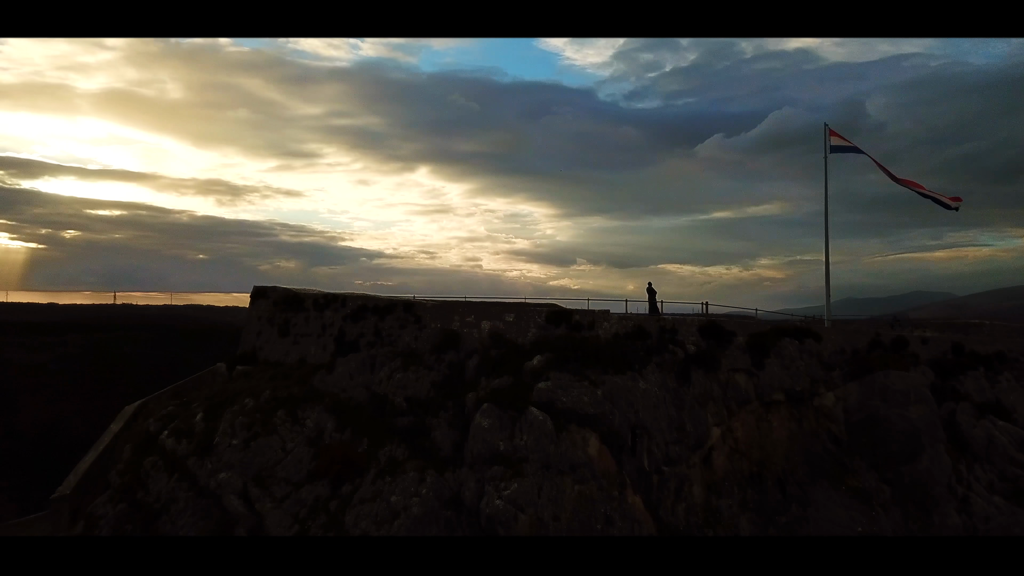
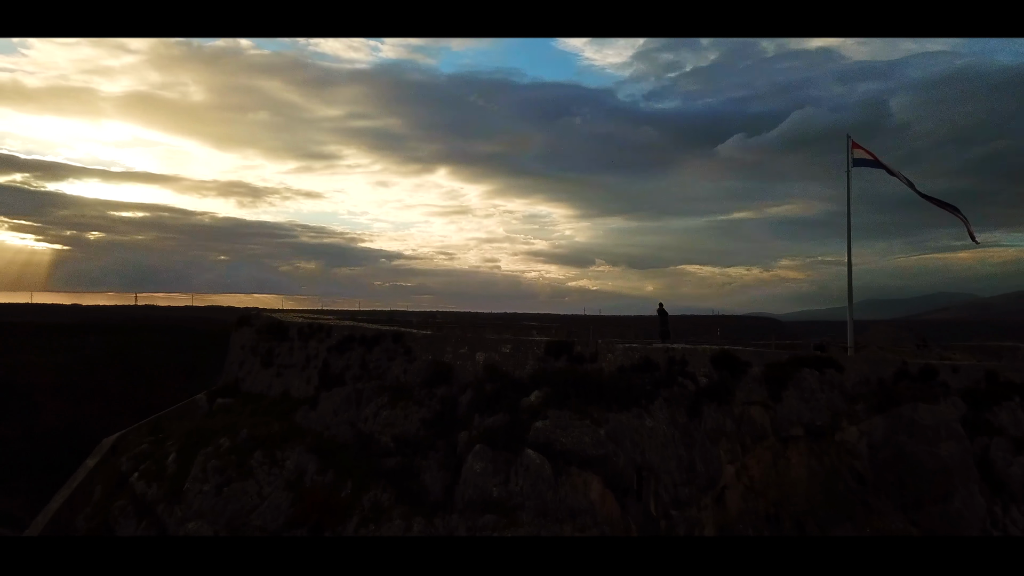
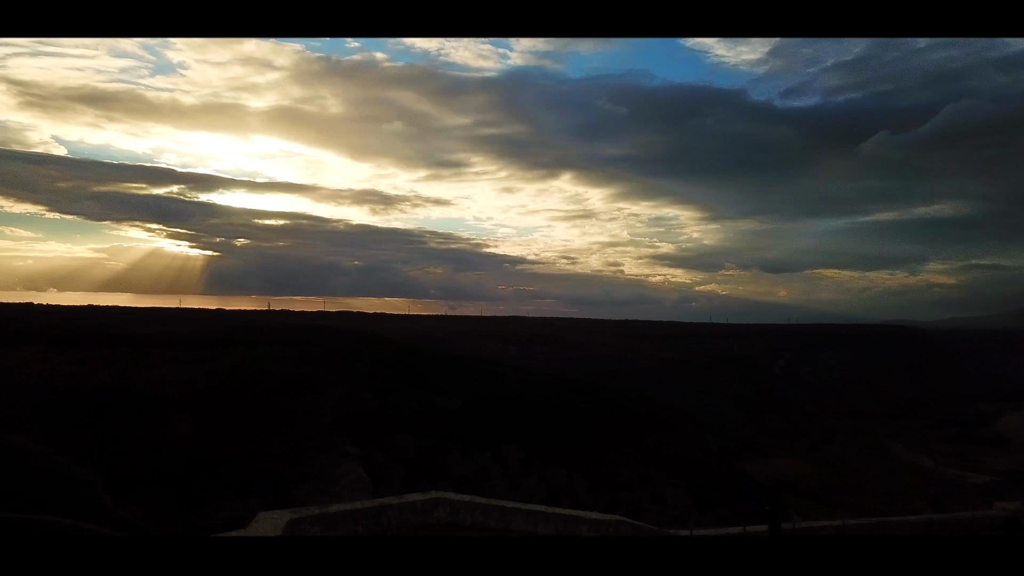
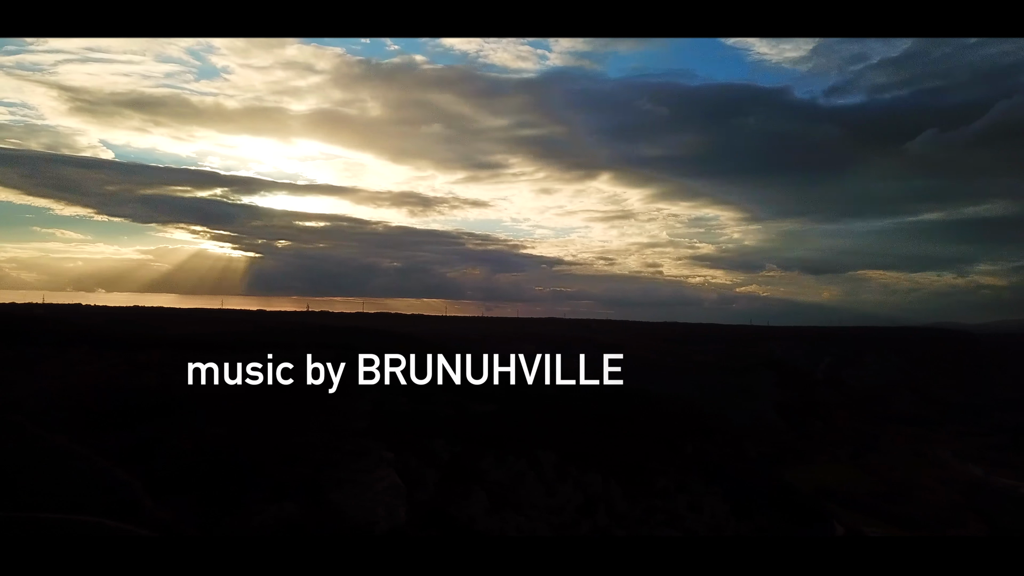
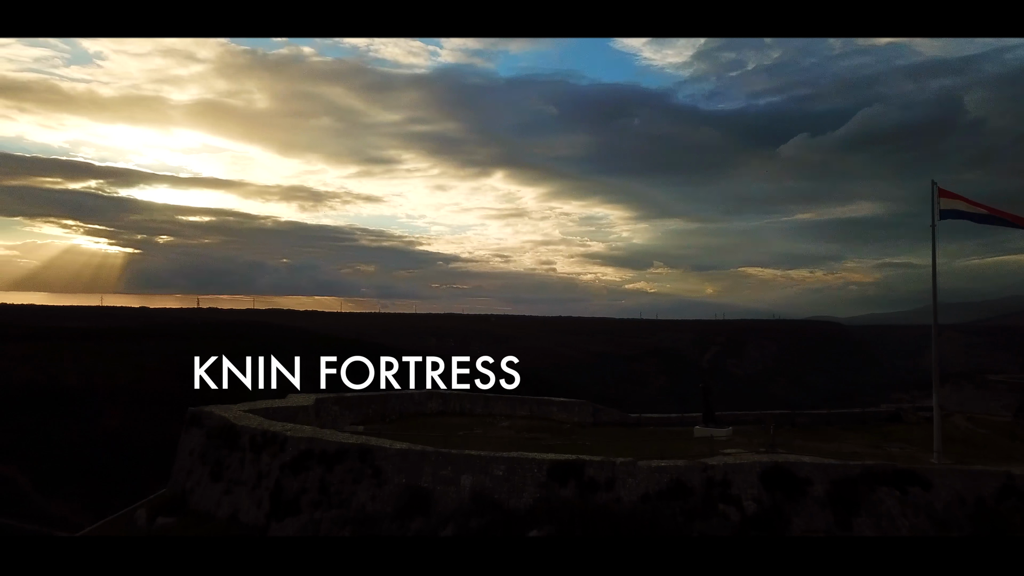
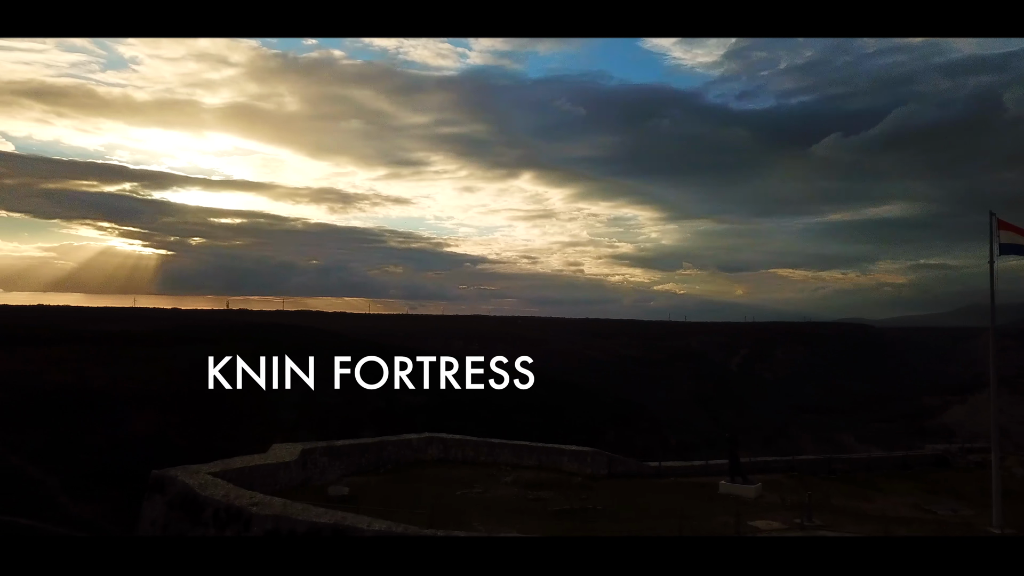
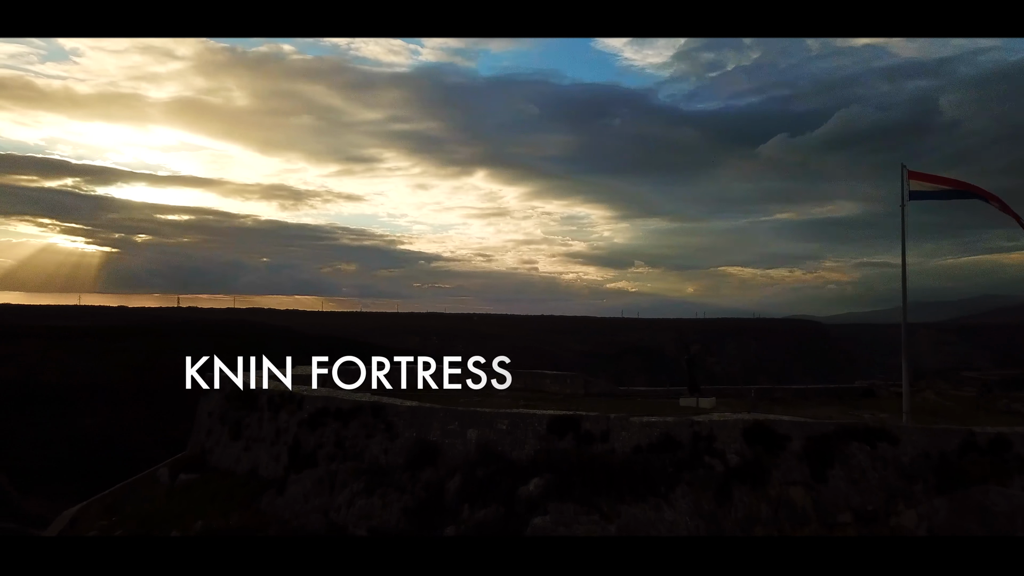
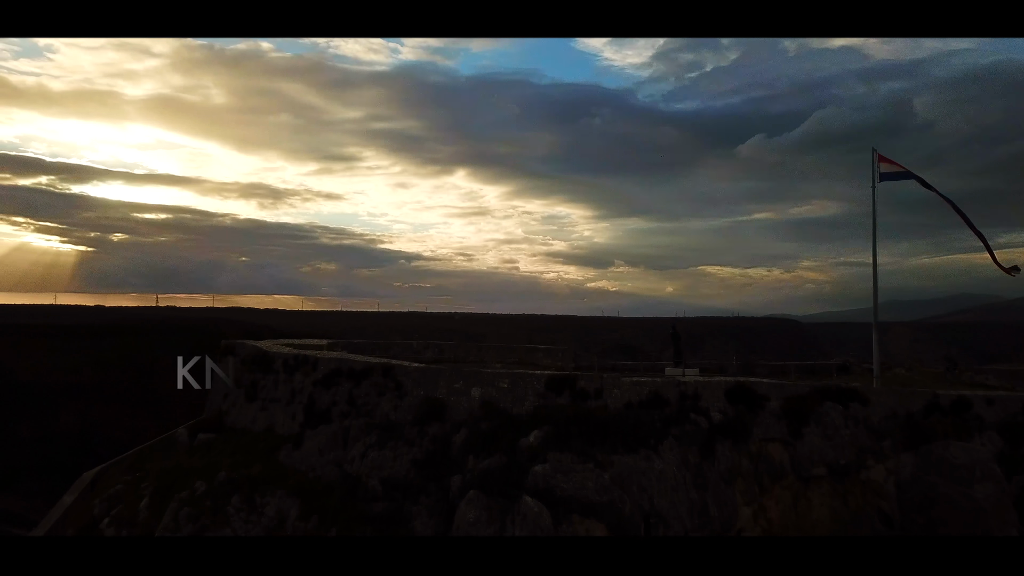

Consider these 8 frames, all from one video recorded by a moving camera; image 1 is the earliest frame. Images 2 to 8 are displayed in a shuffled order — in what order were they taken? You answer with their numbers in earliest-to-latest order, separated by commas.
2, 8, 7, 5, 6, 3, 4
